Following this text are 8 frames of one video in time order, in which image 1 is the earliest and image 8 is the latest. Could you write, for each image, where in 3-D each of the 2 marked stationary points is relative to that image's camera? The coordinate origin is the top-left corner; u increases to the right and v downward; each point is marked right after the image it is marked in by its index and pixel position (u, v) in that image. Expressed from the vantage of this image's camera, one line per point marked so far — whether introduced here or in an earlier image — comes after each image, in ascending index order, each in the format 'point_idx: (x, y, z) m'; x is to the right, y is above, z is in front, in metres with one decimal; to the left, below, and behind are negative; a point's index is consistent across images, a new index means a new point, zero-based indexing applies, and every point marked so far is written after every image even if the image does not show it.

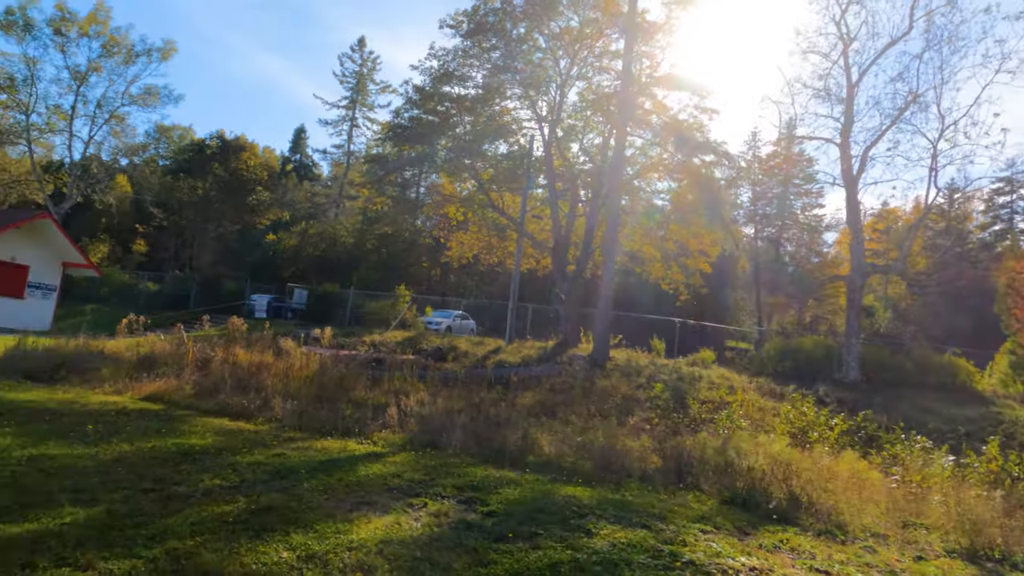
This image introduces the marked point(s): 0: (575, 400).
0: (+1.2, -2.1, +12.1) m
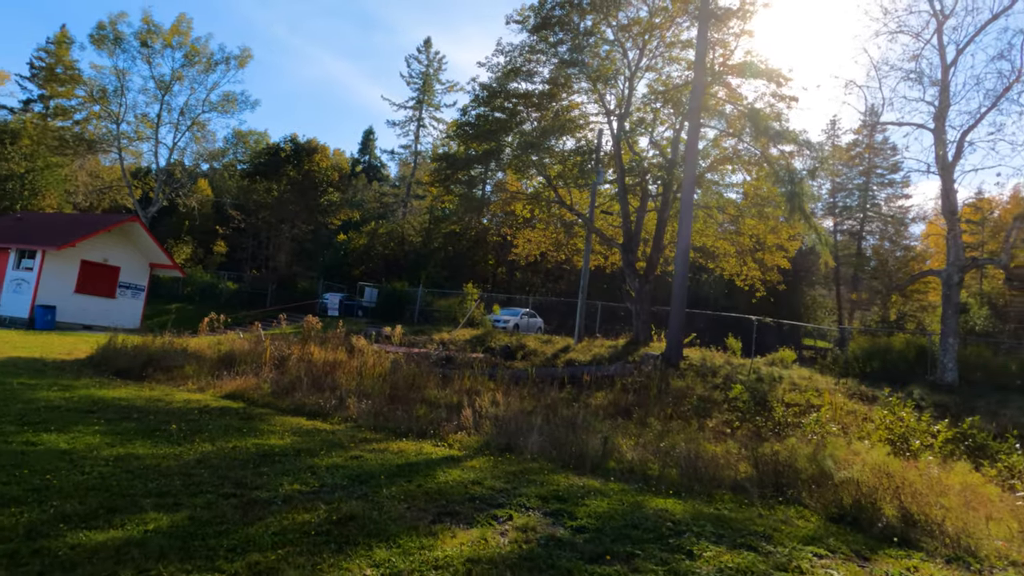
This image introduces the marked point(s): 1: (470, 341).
0: (+2.4, -2.0, +11.7) m
1: (-1.2, -1.5, +18.8) m
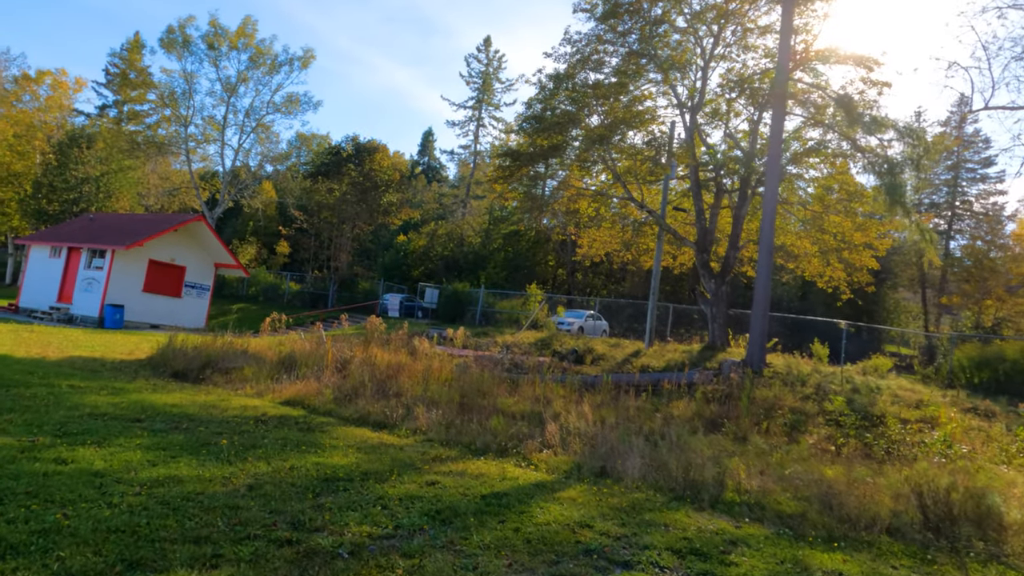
0: (+3.6, -2.0, +10.6) m
1: (+0.6, -1.5, +18.0) m
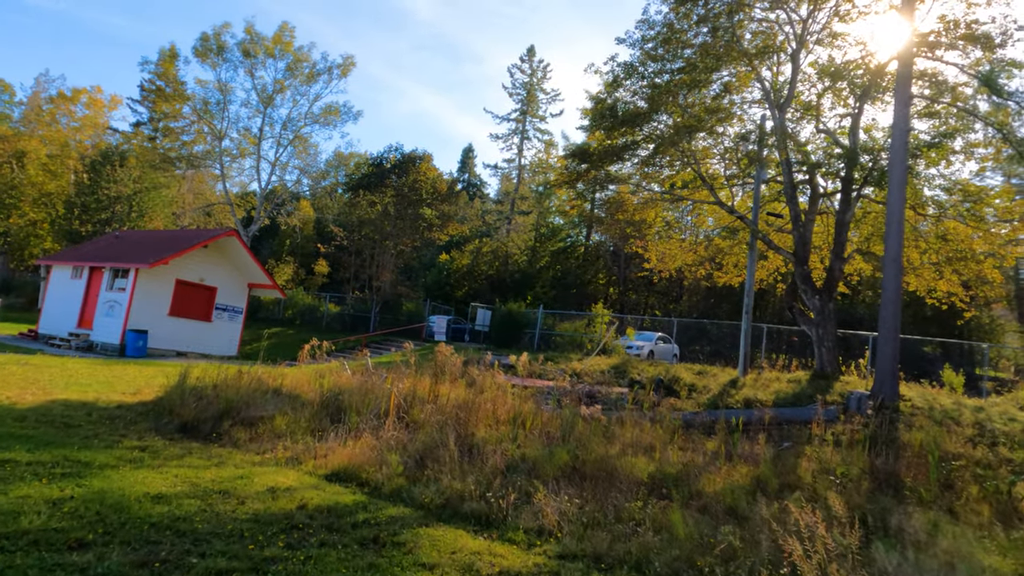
0: (+4.9, -2.2, +8.0) m
1: (+2.3, -2.0, +15.6) m
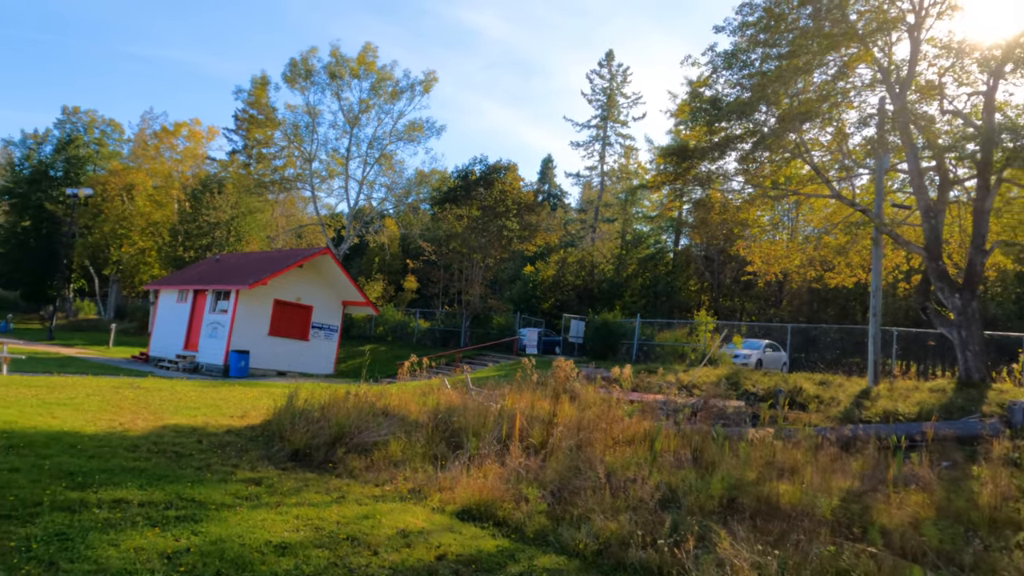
0: (+6.3, -2.1, +6.6) m
1: (+4.6, -2.1, +14.4) m
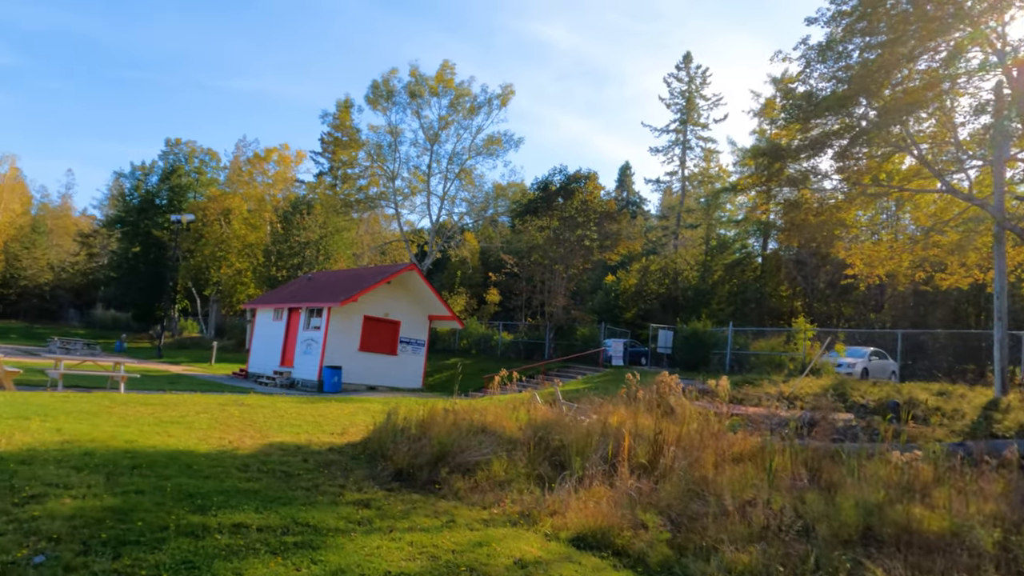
0: (+7.3, -2.0, +5.6) m
1: (+6.4, -2.2, +13.6) m
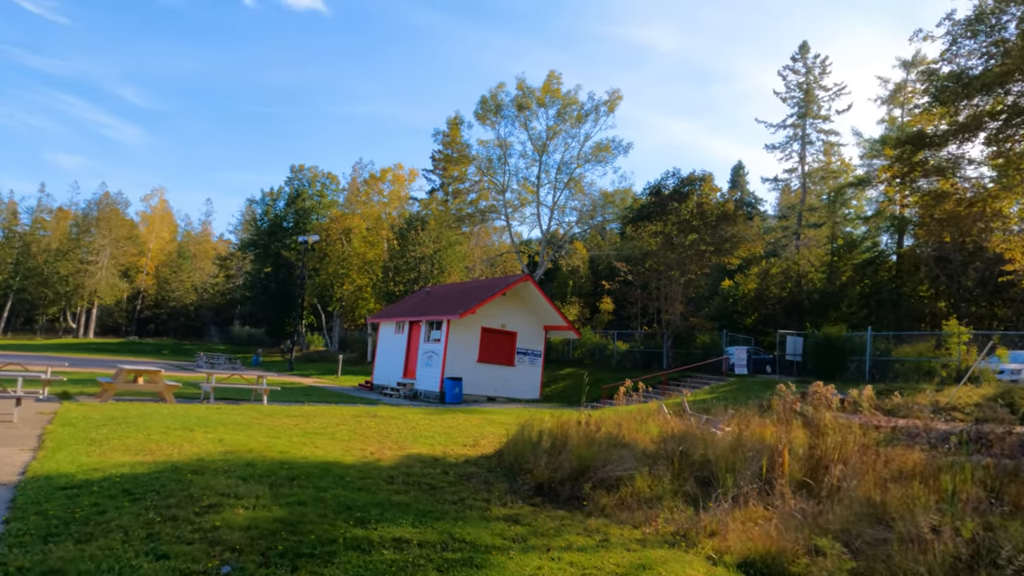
0: (+8.4, -1.9, +4.2) m
1: (+8.8, -2.2, +12.2) m
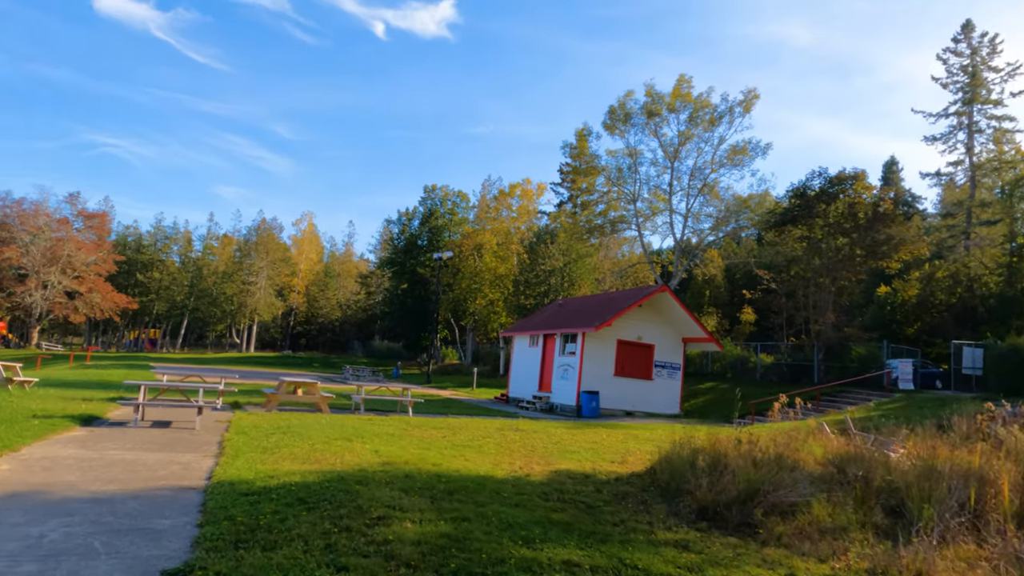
0: (+9.2, -1.8, +2.3) m
1: (+11.2, -2.2, +10.1) m
